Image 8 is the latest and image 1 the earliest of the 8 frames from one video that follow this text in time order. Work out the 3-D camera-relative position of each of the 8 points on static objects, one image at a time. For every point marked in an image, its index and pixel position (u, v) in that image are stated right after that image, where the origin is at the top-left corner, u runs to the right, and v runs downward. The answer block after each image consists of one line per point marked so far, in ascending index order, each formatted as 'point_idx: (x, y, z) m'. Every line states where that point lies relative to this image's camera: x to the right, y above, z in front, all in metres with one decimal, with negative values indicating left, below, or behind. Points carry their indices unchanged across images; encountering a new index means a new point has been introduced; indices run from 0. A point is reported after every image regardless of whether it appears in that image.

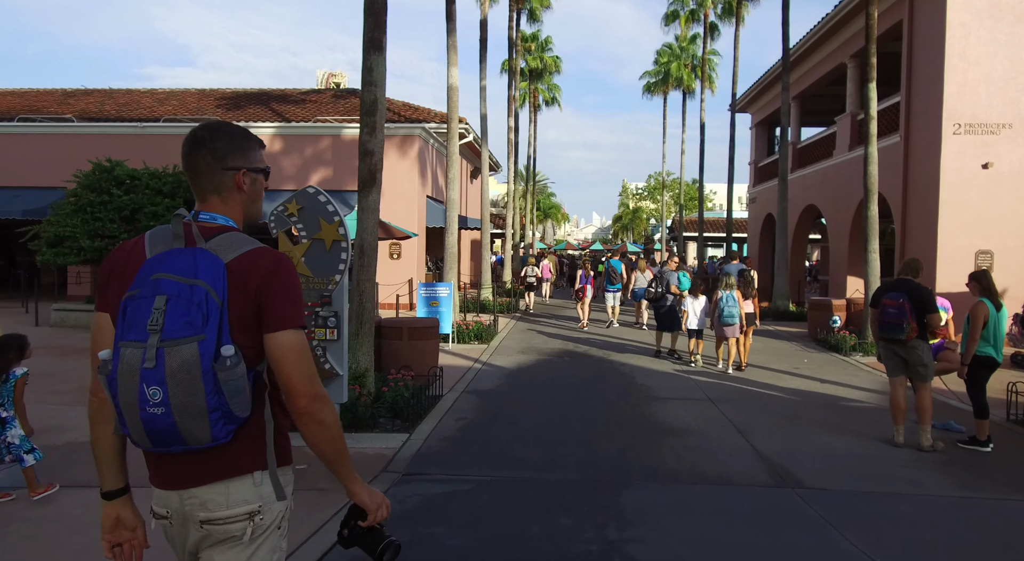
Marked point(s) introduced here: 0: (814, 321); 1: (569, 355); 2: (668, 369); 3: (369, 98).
0: (+7.1, -0.9, +14.7) m
1: (+1.1, -1.4, +12.3) m
2: (+2.7, -1.5, +11.0) m
3: (-1.9, +2.4, +8.3) m
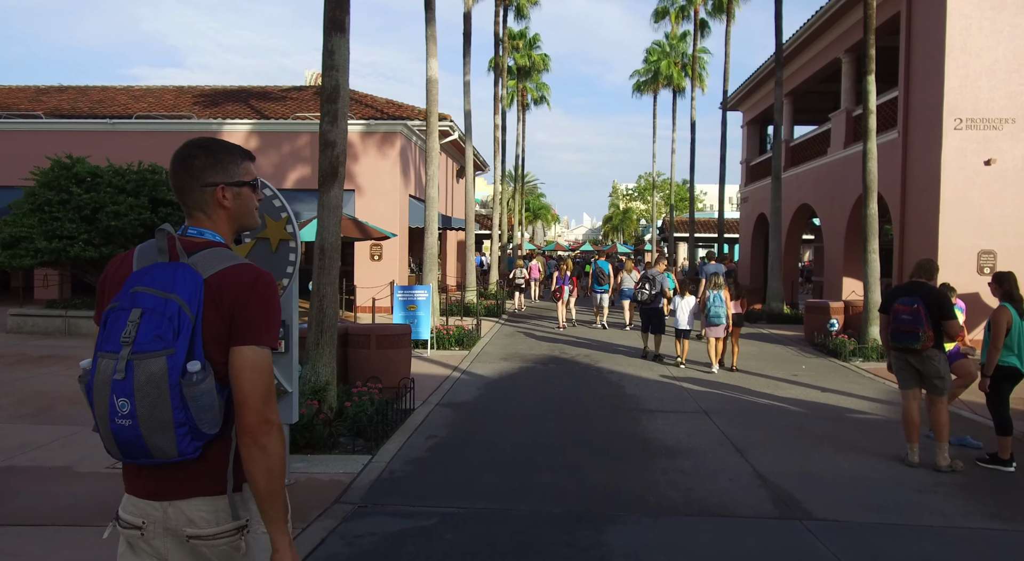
0: (+6.7, -1.0, +14.1) m
1: (+0.8, -1.5, +11.6) m
2: (+2.4, -1.6, +10.4) m
3: (-2.2, +2.4, +7.6) m
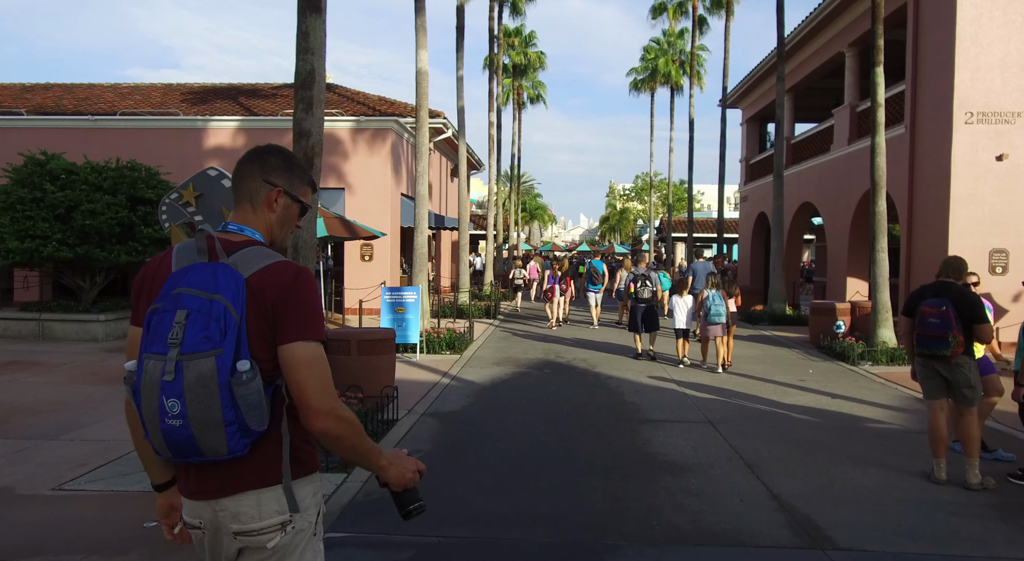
0: (+6.6, -1.0, +13.5) m
1: (+0.6, -1.5, +11.0) m
2: (+2.3, -1.6, +9.8) m
3: (-2.3, +2.4, +7.0) m
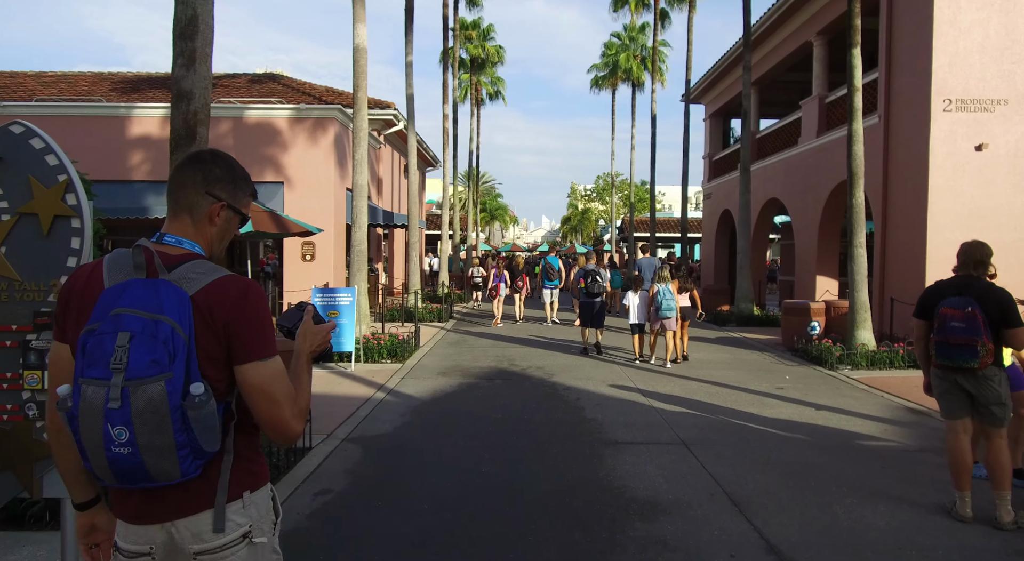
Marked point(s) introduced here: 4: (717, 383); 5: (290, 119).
0: (+5.6, -0.9, +12.6) m
1: (-0.2, -1.5, +9.8) m
2: (+1.5, -1.5, +8.7) m
3: (-2.9, +2.4, +5.6) m
4: (+3.0, -1.5, +9.4) m
5: (-6.3, +4.6, +17.8) m
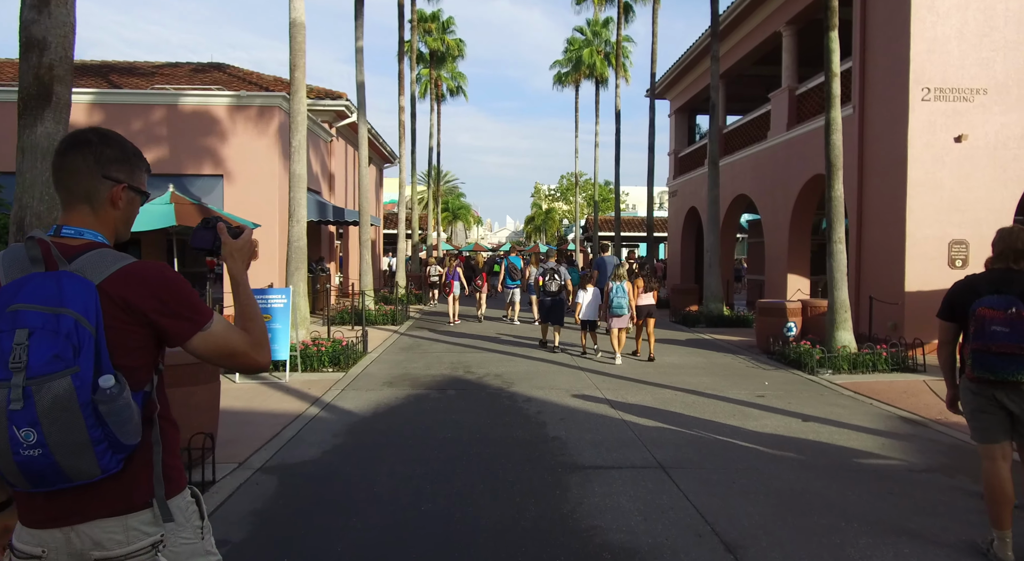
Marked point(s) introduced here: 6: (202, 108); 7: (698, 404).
0: (+4.8, -0.9, +11.9) m
1: (-0.8, -1.5, +8.8) m
2: (+1.0, -1.5, +7.7) m
3: (-3.3, +2.4, +4.4) m
4: (+2.4, -1.5, +8.5) m
5: (-7.4, +4.5, +16.4) m
6: (-8.0, +4.5, +16.2) m
7: (+2.3, -1.5, +7.8) m
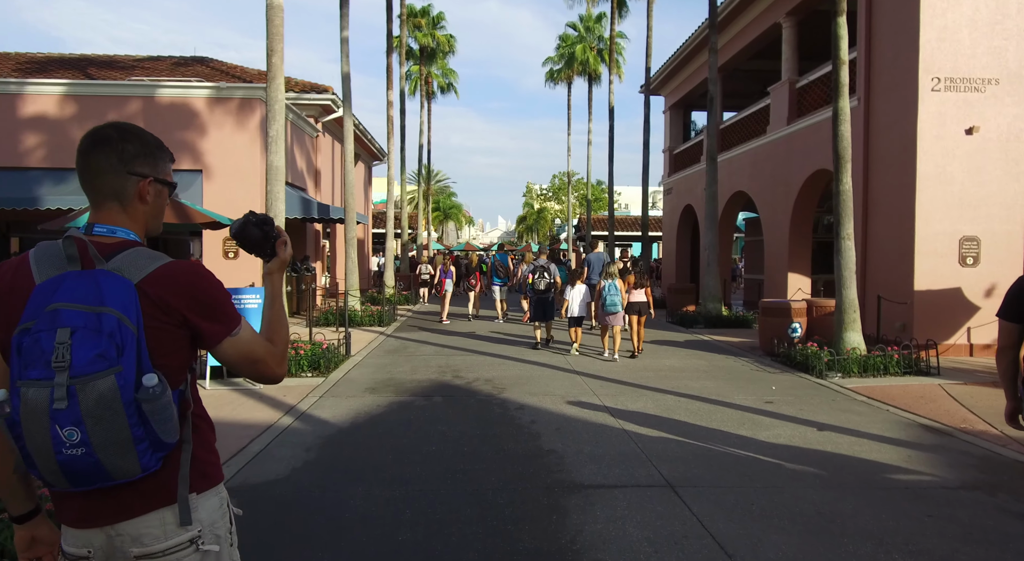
0: (+4.6, -0.9, +11.4) m
1: (-0.9, -1.5, +8.1) m
2: (+0.9, -1.5, +7.1) m
3: (-3.4, +2.4, +3.8) m
4: (+2.3, -1.5, +8.0) m
5: (-7.6, +4.6, +15.7) m
6: (-8.2, +4.5, +15.5) m
7: (+2.2, -1.5, +7.2) m
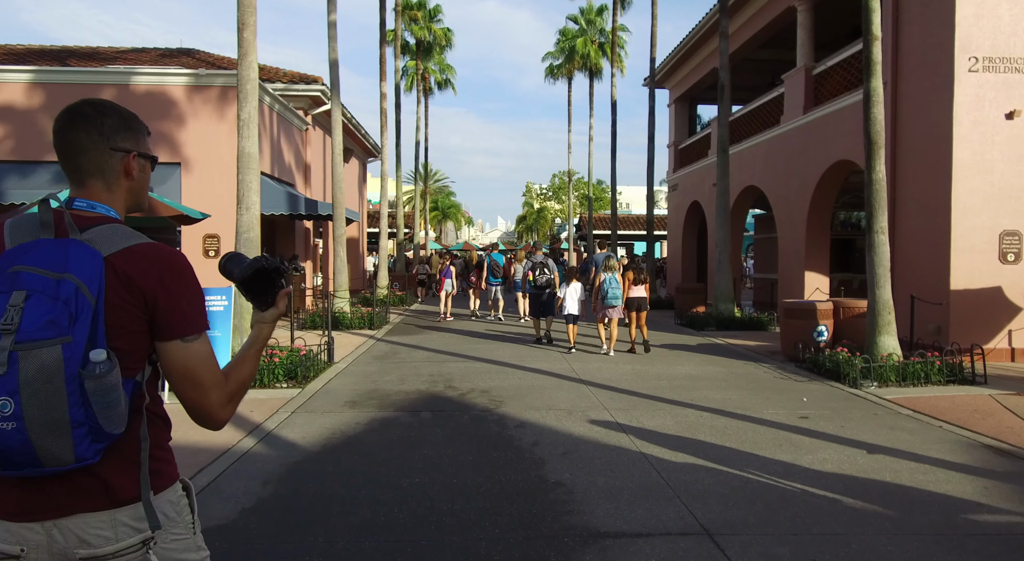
0: (+4.6, -0.9, +10.4) m
1: (-0.9, -1.4, +7.2) m
2: (+0.9, -1.5, +6.2) m
3: (-3.4, +2.4, +2.8) m
4: (+2.3, -1.4, +7.0) m
5: (-7.6, +4.5, +14.7) m
6: (-8.3, +4.5, +14.6) m
7: (+2.2, -1.5, +6.2) m
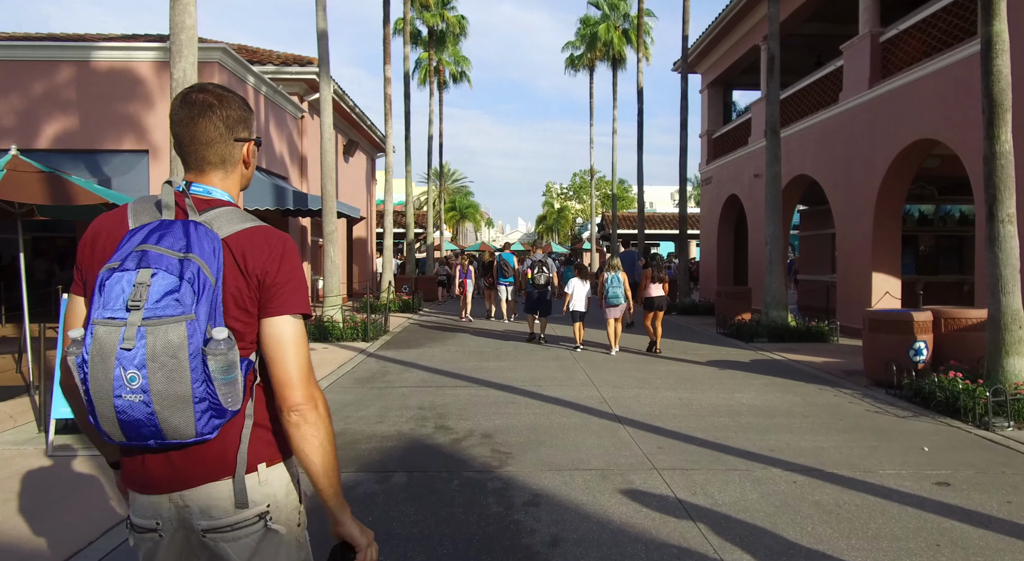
0: (+4.8, -0.9, +8.2) m
1: (-0.9, -1.5, +5.2) m
2: (+0.9, -1.5, +4.1) m
3: (-3.5, +2.4, +0.9) m
4: (+2.4, -1.5, +4.9) m
5: (-7.3, +4.4, +13.0) m
6: (-8.0, +4.4, +12.8) m
7: (+2.2, -1.5, +4.1) m
